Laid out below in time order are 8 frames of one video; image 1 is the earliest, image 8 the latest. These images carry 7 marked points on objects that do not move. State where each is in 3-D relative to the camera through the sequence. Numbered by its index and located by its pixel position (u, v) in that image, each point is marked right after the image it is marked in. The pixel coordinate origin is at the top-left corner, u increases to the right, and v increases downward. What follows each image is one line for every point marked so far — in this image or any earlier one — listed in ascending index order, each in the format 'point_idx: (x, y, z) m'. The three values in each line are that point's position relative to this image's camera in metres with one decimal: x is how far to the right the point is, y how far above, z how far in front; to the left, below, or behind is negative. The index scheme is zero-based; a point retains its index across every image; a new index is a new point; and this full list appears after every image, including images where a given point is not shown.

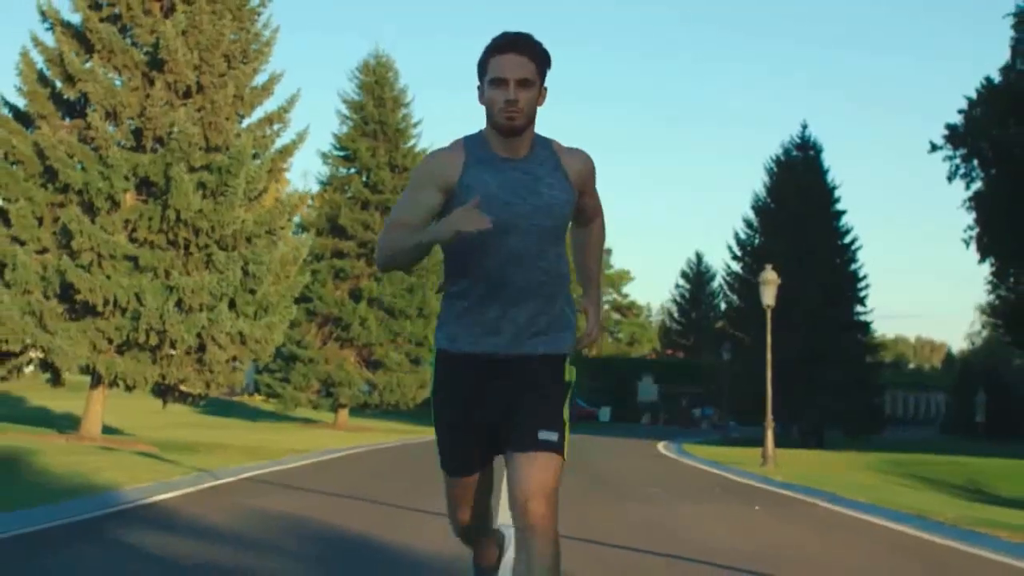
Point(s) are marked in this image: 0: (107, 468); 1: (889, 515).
0: (-5.8, -2.6, +19.6) m
1: (+4.4, -2.7, +15.9) m
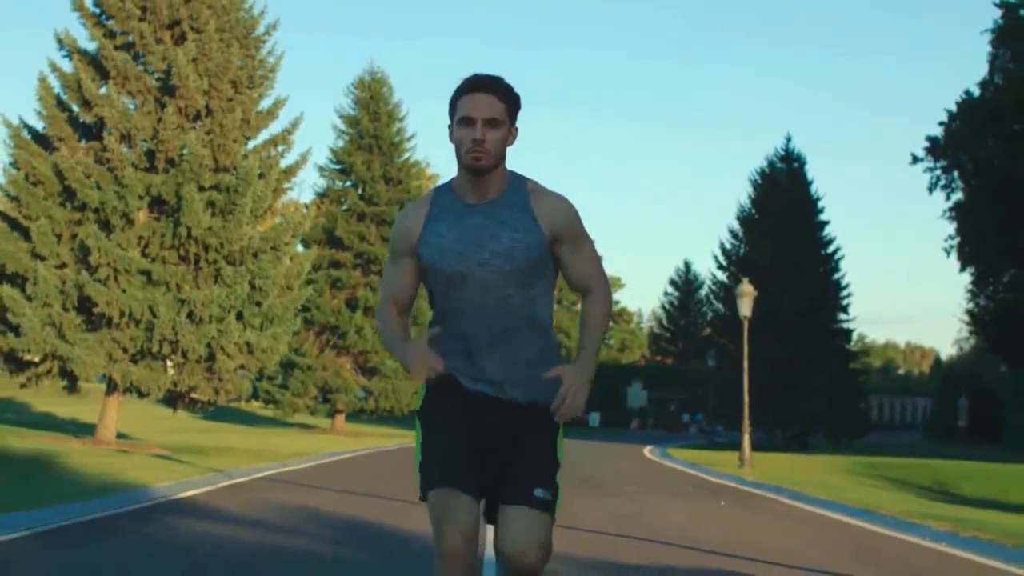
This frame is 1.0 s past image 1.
0: (-5.9, -2.9, +21.2) m
1: (+4.3, -2.9, +17.6) m
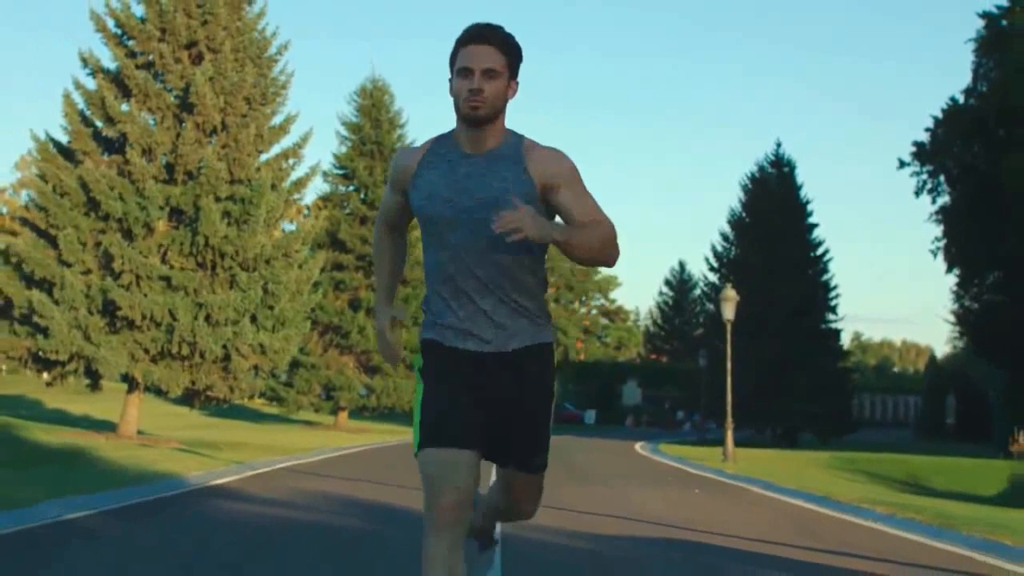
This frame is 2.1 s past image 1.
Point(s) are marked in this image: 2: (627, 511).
0: (-6.0, -3.0, +23.1) m
1: (+4.3, -3.0, +19.5) m
2: (+1.5, -2.8, +16.8) m
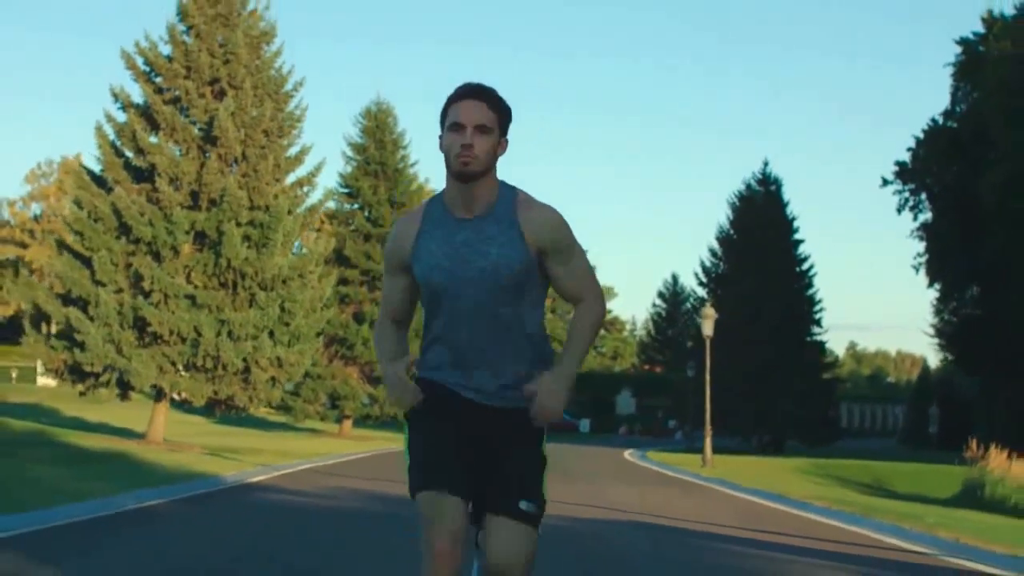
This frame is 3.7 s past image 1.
0: (-6.1, -3.4, +25.9) m
1: (+4.2, -3.4, +22.3) m
2: (+1.4, -3.1, +19.5) m
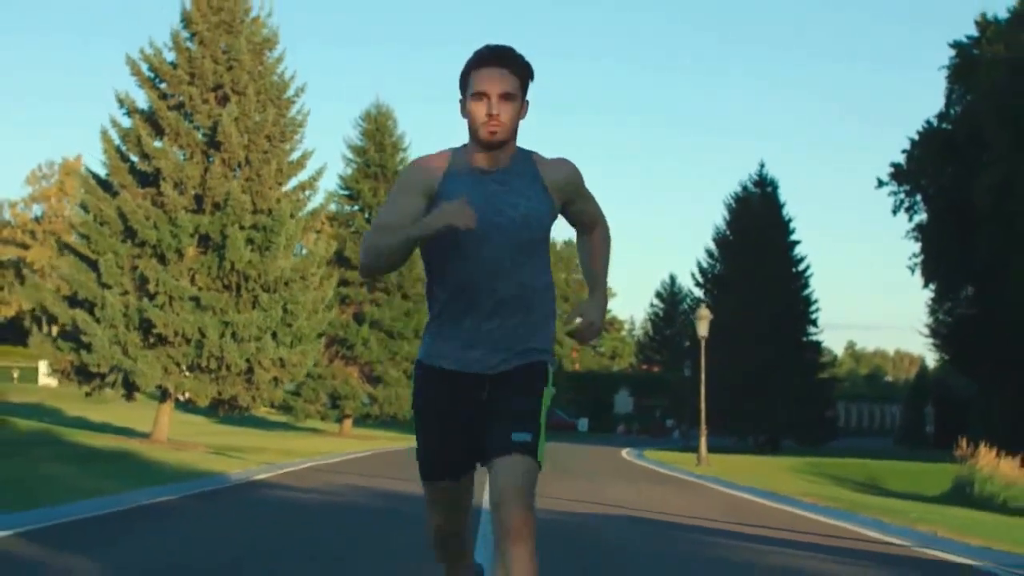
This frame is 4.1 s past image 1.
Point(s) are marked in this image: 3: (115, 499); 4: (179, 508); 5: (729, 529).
0: (-6.1, -3.4, +26.5) m
1: (+4.1, -3.5, +22.9) m
2: (+1.4, -3.2, +20.1) m
3: (-5.3, -2.8, +17.9) m
4: (-4.3, -2.8, +17.4) m
5: (+2.6, -2.9, +15.9) m
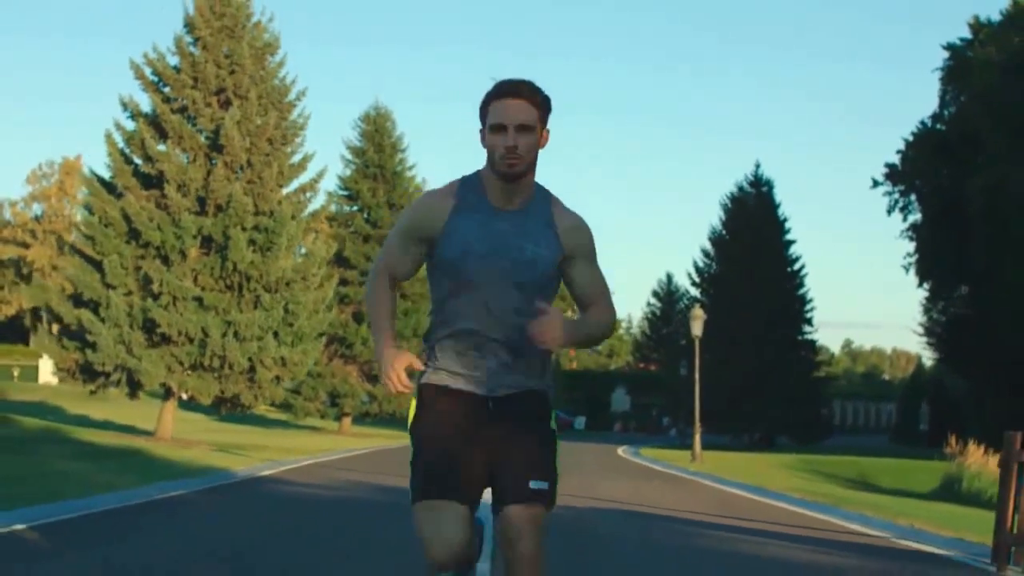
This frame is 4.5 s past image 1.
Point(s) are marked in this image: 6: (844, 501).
0: (-6.2, -3.5, +27.1) m
1: (+4.1, -3.5, +23.6) m
2: (+1.4, -3.2, +20.8) m
3: (-5.3, -2.8, +18.5) m
4: (-4.3, -2.9, +18.1) m
5: (+2.5, -2.9, +16.6) m
6: (+4.8, -3.1, +19.6) m
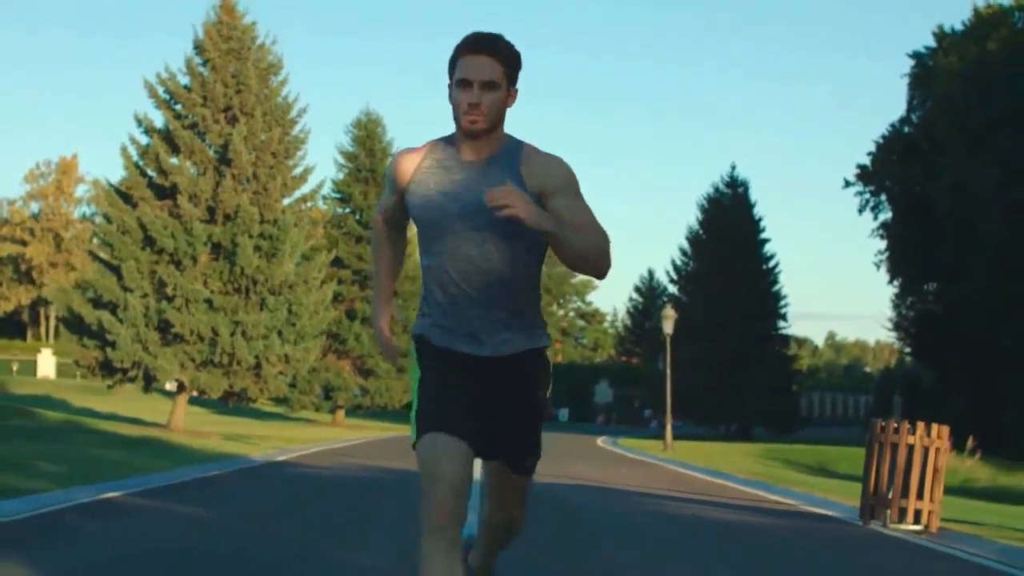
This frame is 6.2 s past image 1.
0: (-6.5, -3.6, +30.1) m
1: (+3.8, -3.6, +26.6) m
2: (+1.1, -3.4, +23.8) m
3: (-5.6, -3.0, +21.5) m
4: (-4.6, -3.0, +21.0) m
5: (+2.3, -3.1, +19.6) m
6: (+4.5, -3.2, +22.7) m
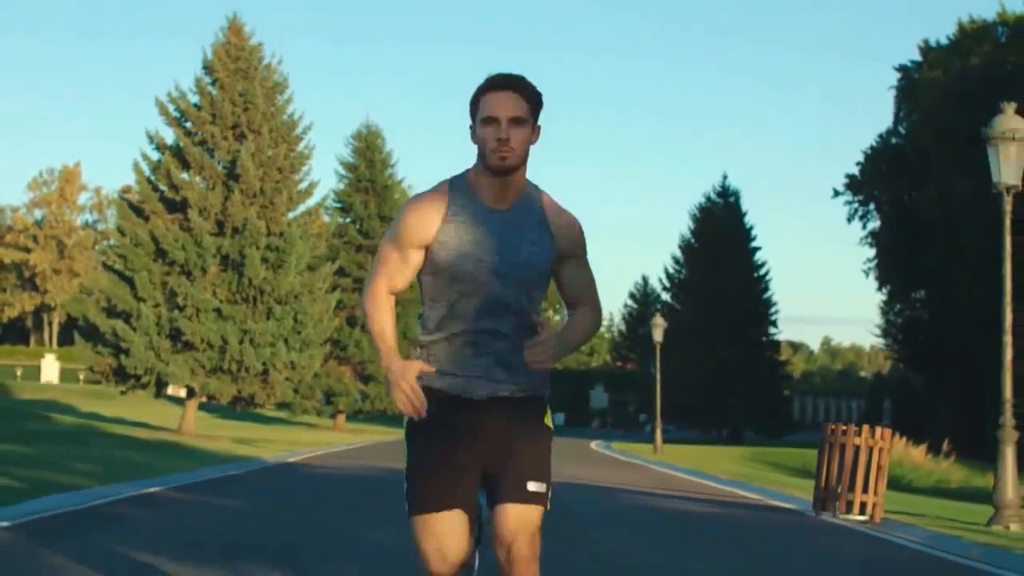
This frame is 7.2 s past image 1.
0: (-6.6, -3.8, +31.8) m
1: (+3.7, -3.9, +28.3) m
2: (+1.0, -3.6, +25.5) m
3: (-5.6, -3.2, +23.2) m
4: (-4.7, -3.3, +22.7) m
5: (+2.3, -3.3, +21.3) m
6: (+4.5, -3.5, +24.4) m
